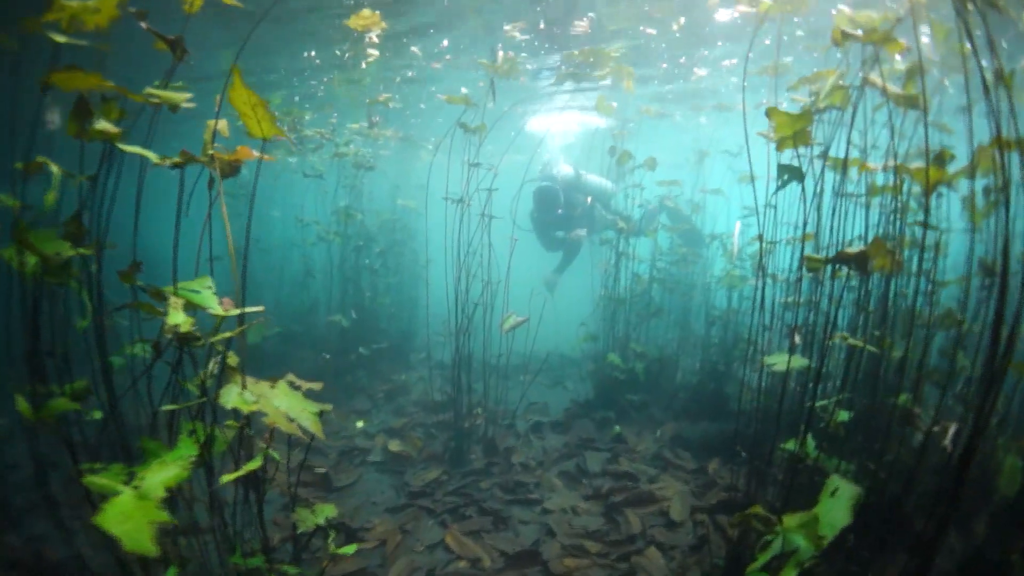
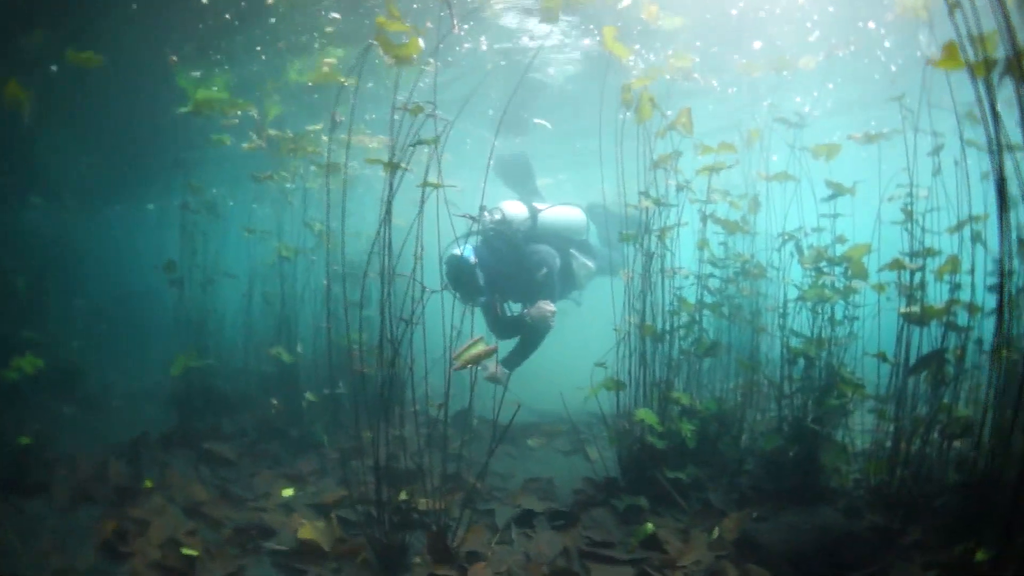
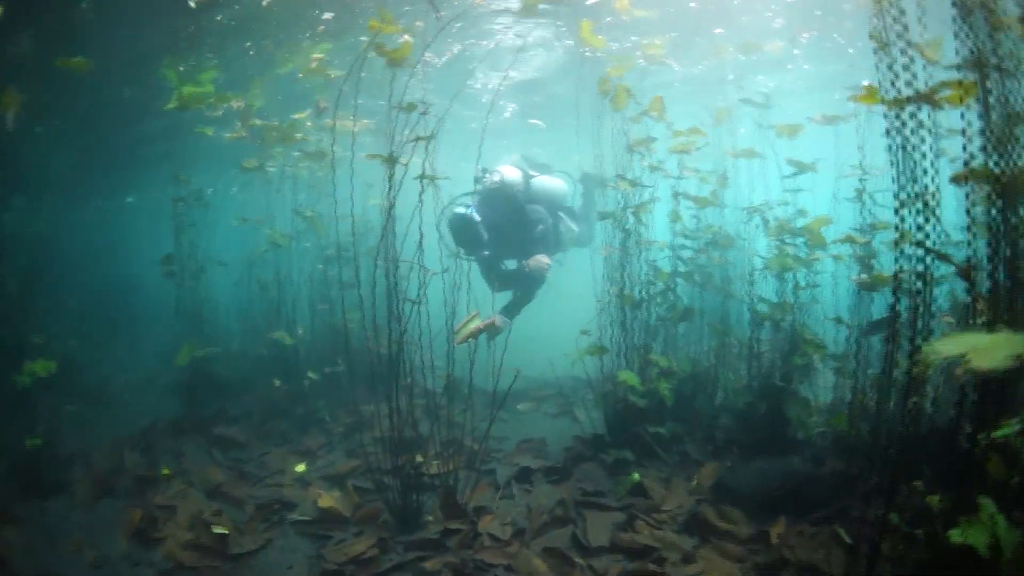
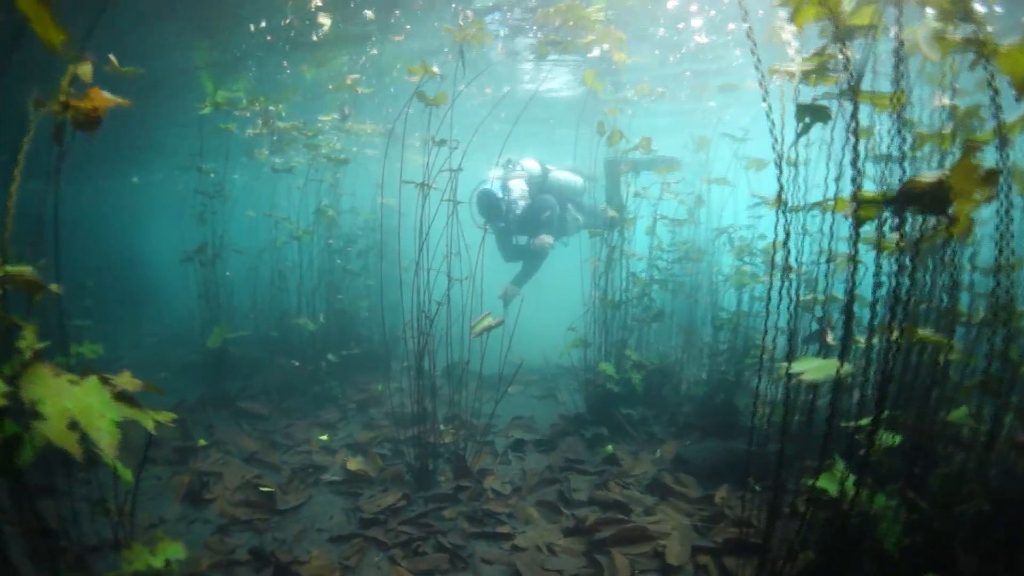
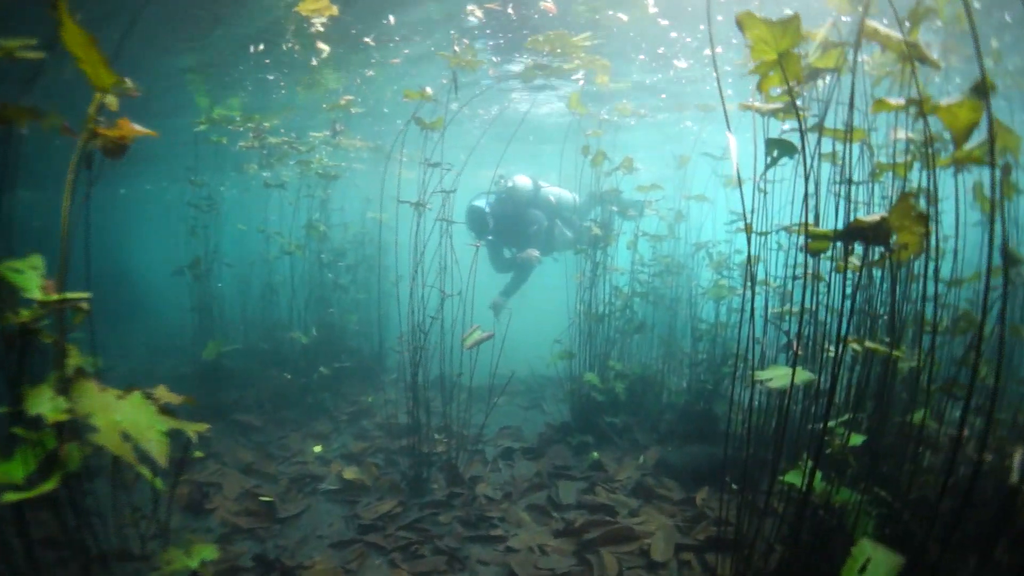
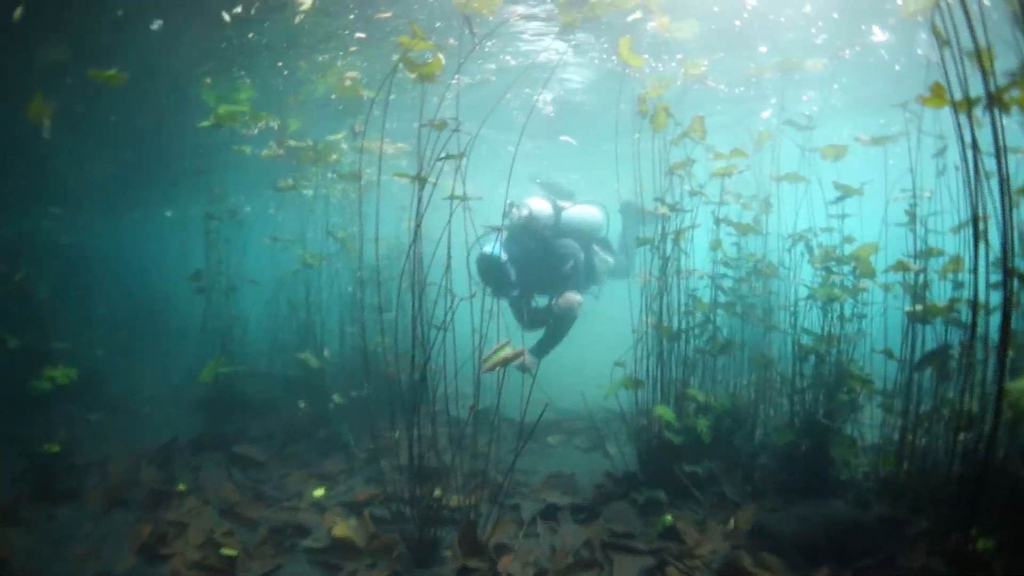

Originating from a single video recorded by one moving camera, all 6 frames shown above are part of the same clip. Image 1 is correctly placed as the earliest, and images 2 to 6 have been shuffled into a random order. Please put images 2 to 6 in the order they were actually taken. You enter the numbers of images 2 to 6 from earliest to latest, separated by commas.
5, 4, 3, 6, 2
